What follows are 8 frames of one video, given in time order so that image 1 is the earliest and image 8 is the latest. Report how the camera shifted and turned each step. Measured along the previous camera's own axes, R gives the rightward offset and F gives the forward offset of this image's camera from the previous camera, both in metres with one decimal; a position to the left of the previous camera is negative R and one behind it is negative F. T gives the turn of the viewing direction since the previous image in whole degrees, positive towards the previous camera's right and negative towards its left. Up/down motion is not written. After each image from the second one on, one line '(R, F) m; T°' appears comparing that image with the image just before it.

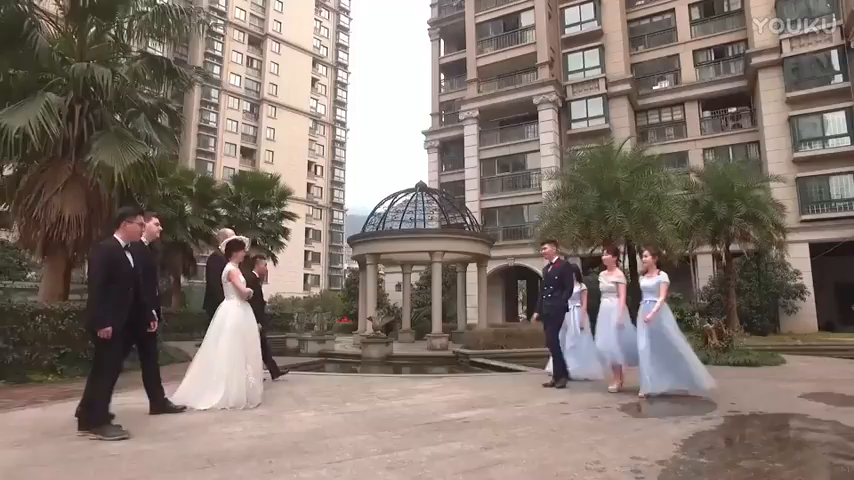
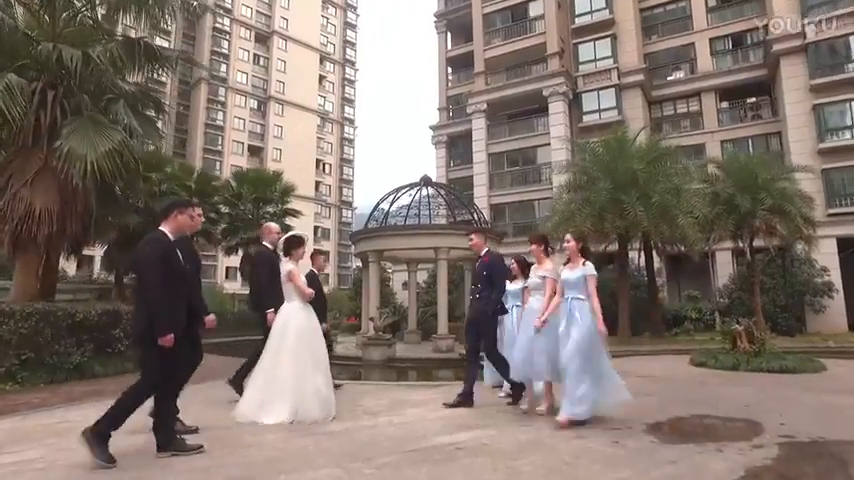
(+0.2, +0.8) m; -1°
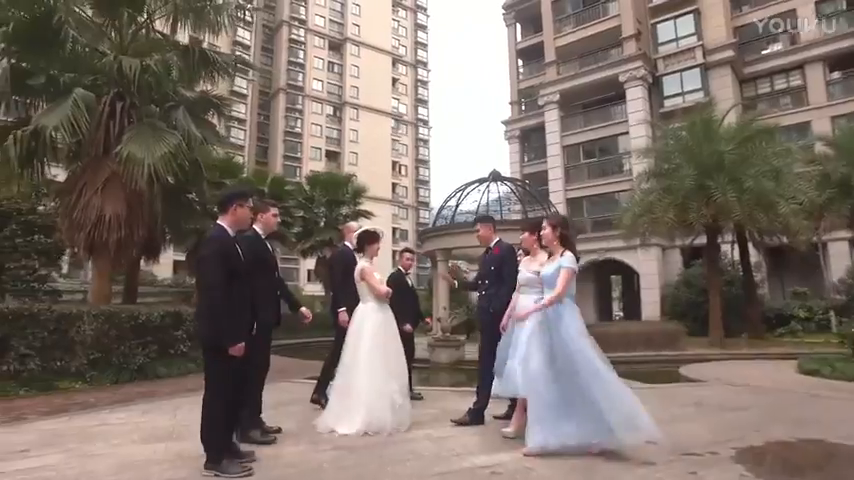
(+0.3, +0.5) m; -8°
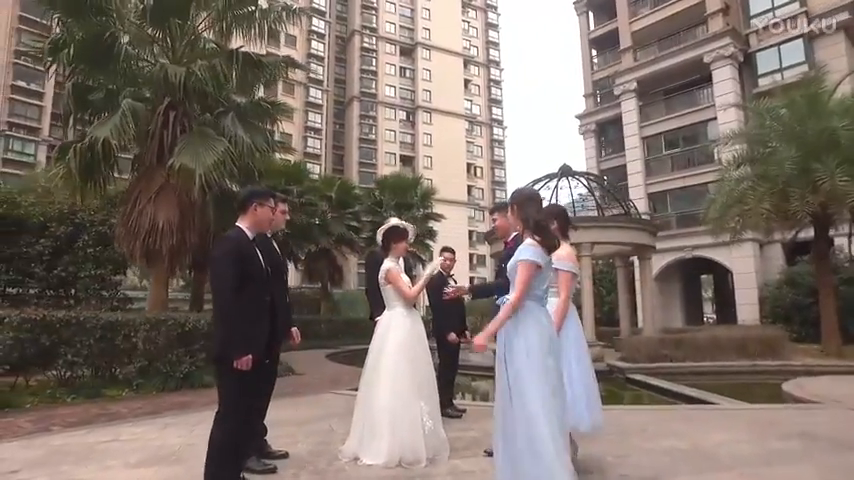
(+0.4, +0.7) m; -8°
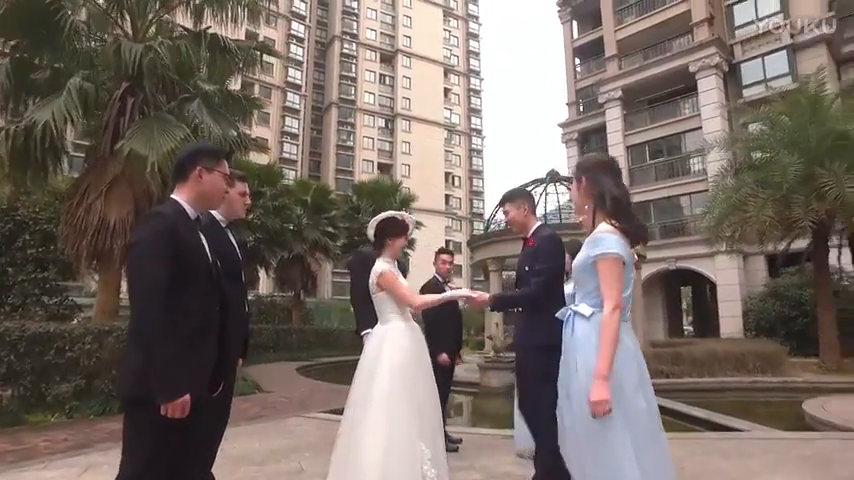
(-0.1, +0.8) m; +3°
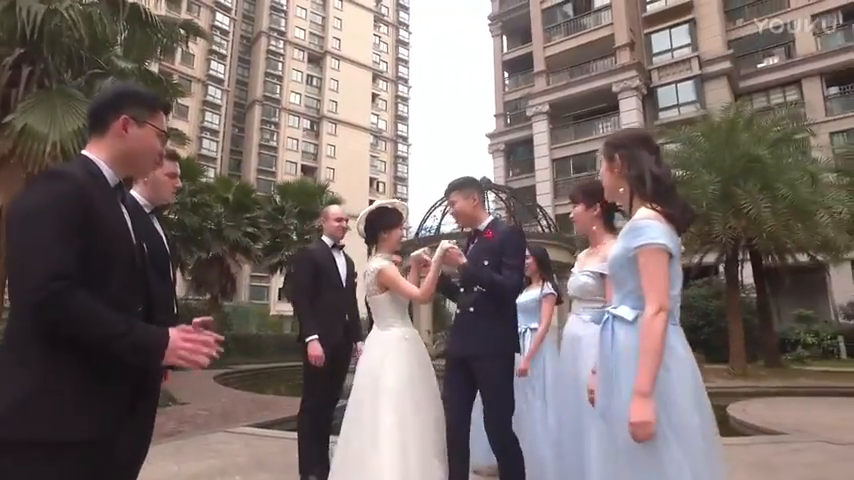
(-0.2, +0.4) m; +8°
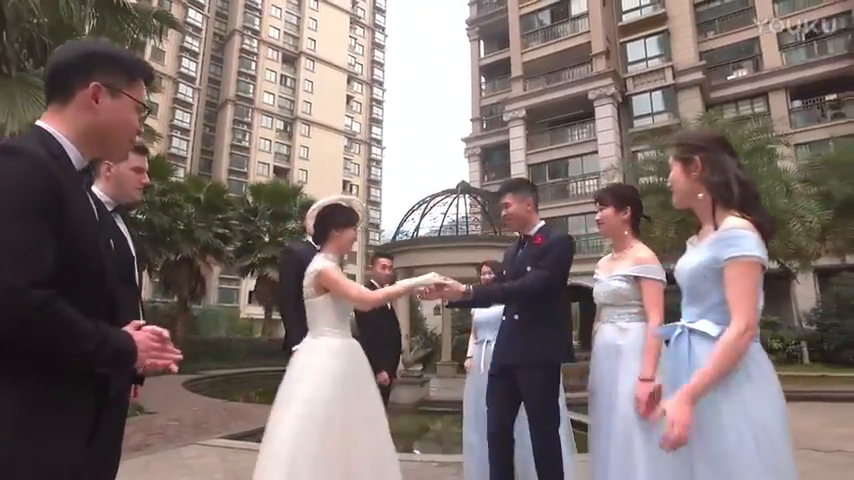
(-0.1, +0.2) m; +3°
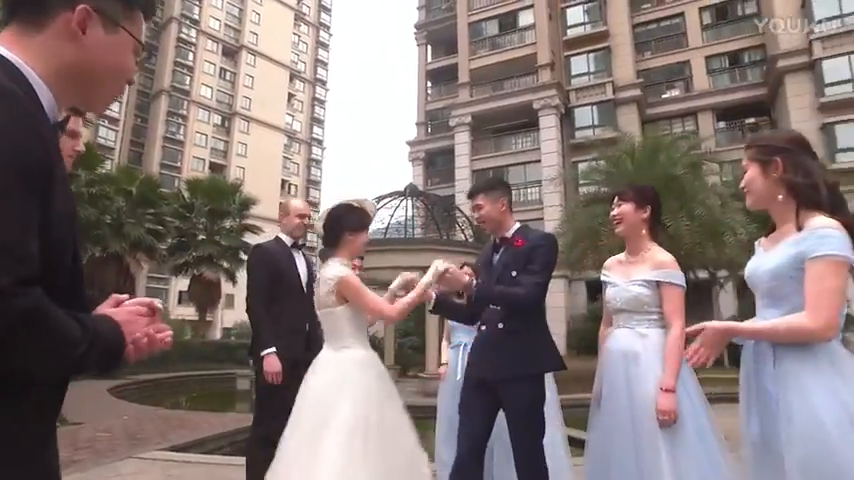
(-0.2, +0.2) m; +7°
